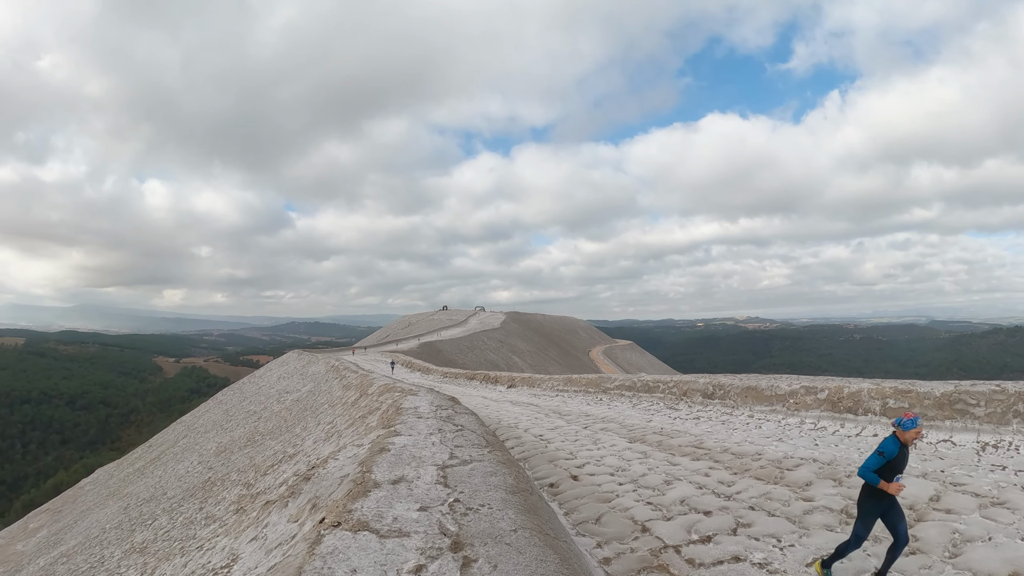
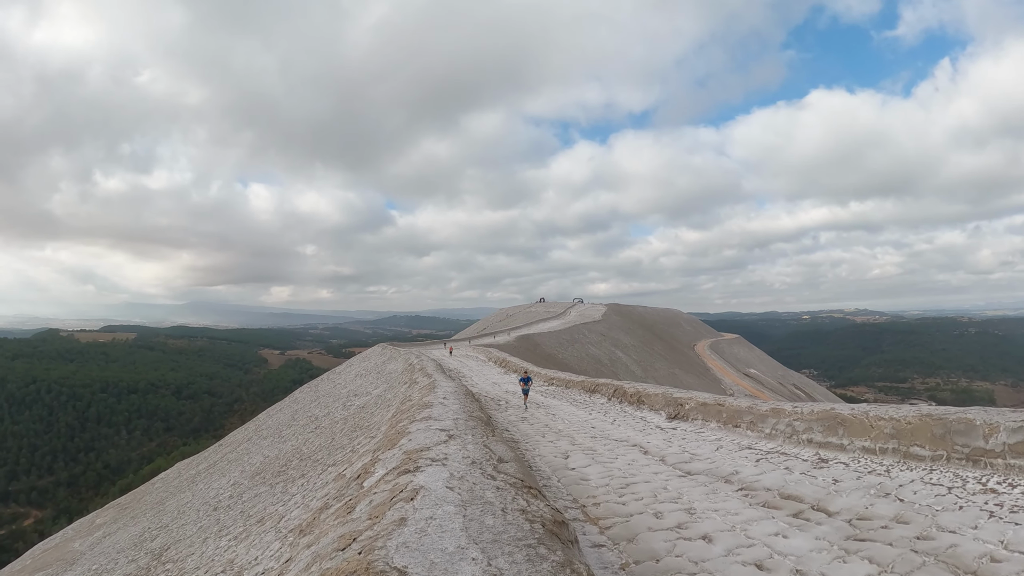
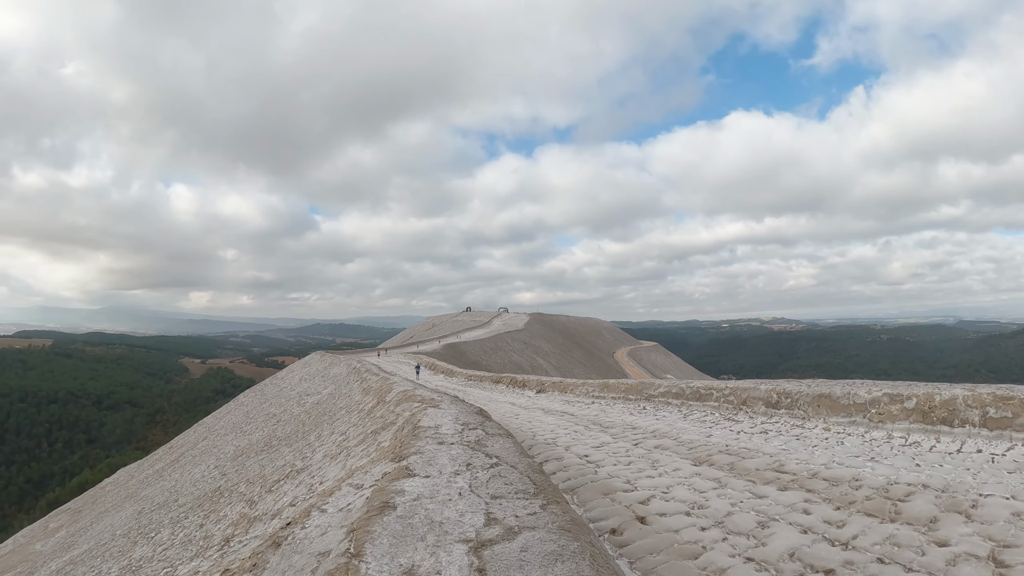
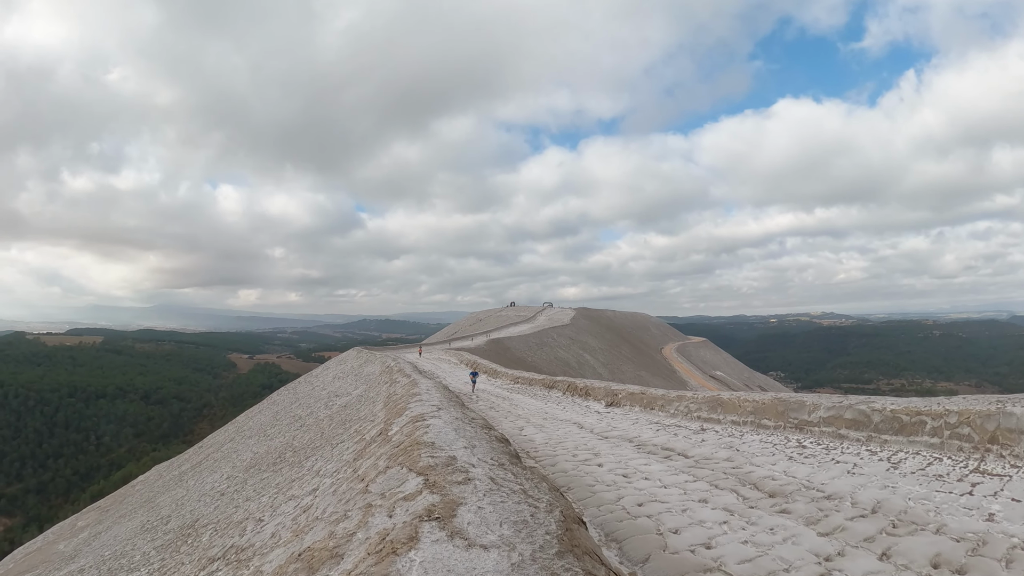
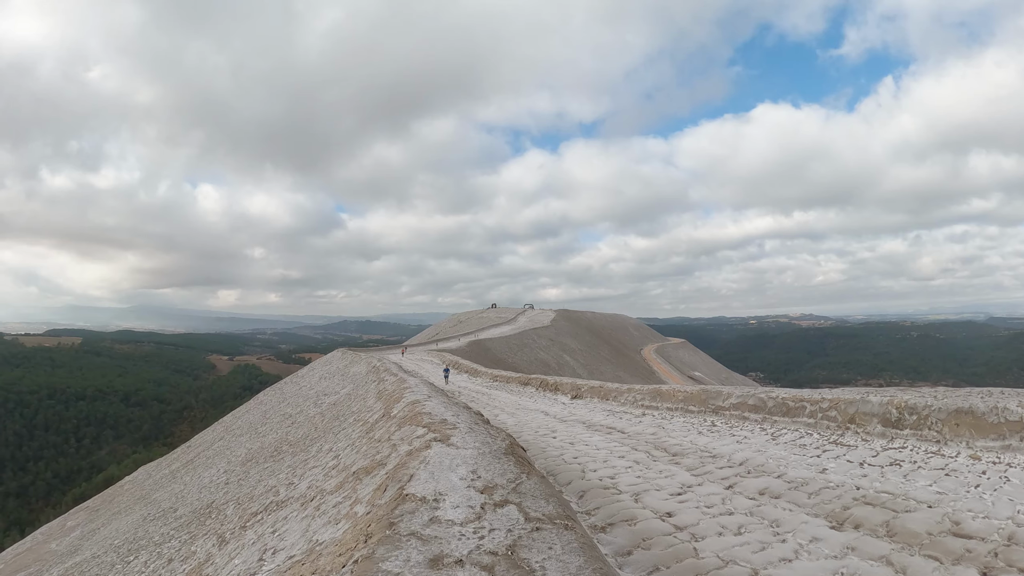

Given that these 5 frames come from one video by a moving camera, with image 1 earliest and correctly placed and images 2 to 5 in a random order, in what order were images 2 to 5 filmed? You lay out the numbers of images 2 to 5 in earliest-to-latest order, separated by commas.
3, 5, 4, 2
